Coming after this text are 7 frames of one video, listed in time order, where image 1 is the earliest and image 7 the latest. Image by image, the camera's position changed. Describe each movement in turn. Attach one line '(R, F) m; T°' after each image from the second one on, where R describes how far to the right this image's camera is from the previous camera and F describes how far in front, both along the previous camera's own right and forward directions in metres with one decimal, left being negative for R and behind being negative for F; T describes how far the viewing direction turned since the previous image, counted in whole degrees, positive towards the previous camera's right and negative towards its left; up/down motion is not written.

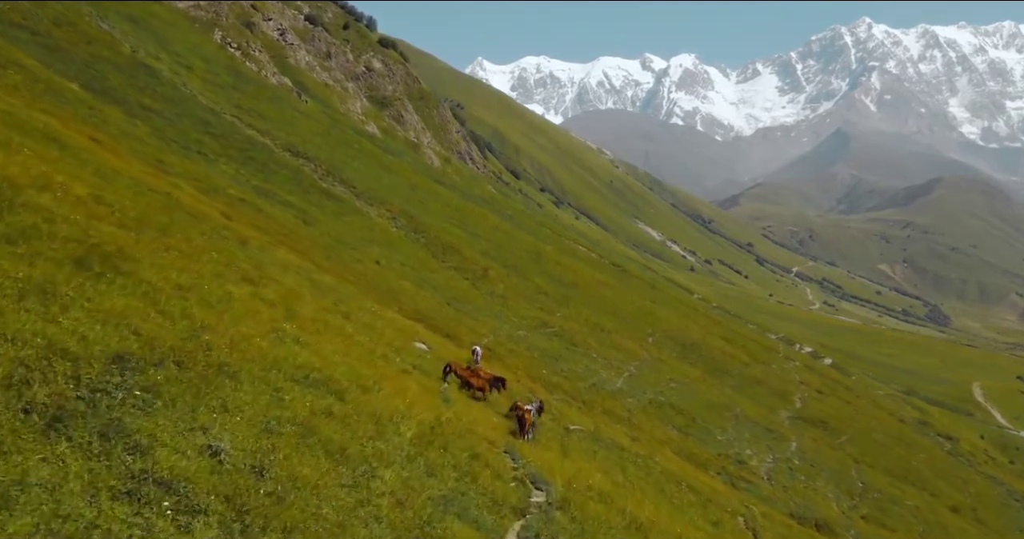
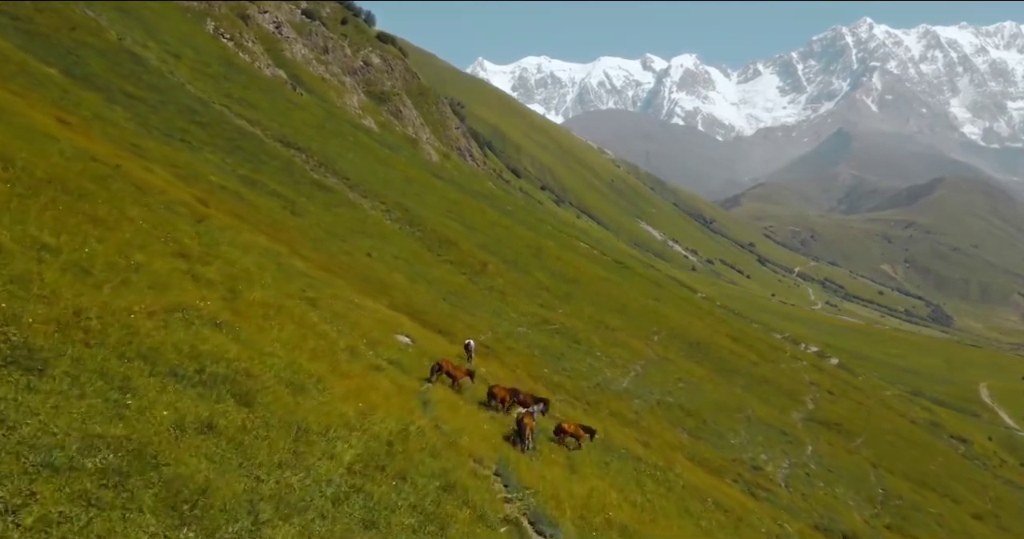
(+0.2, +4.3) m; 0°
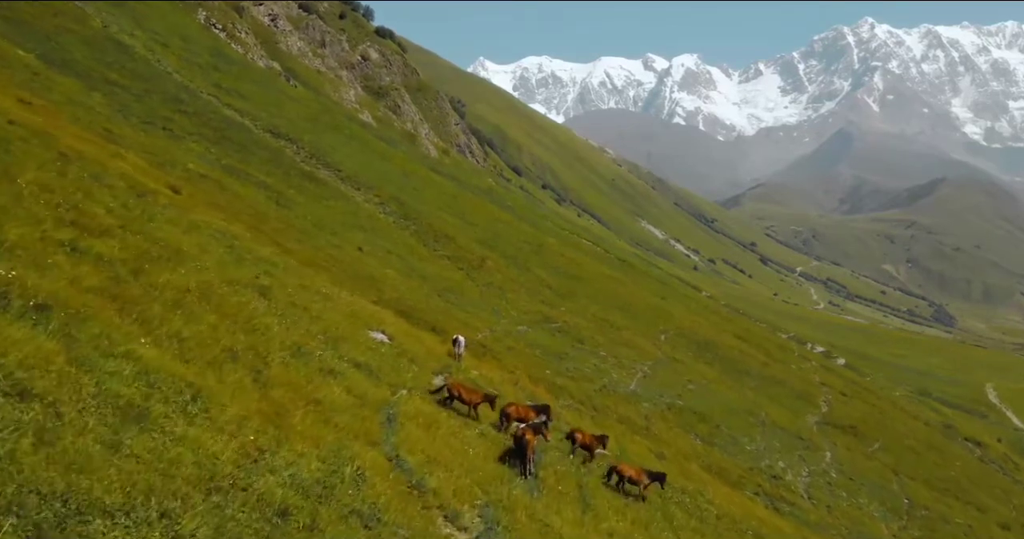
(+0.1, +4.6) m; 0°
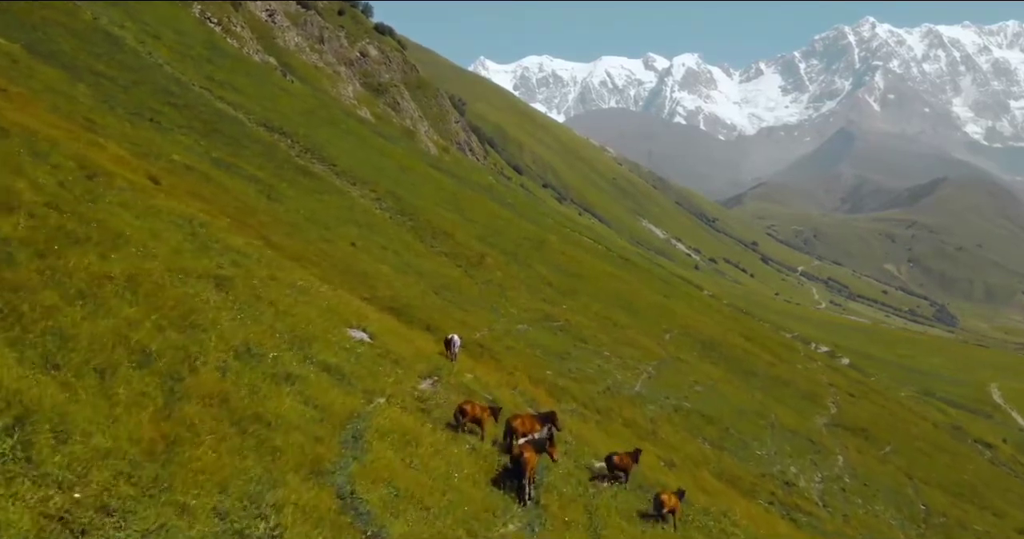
(+0.1, +2.7) m; 0°
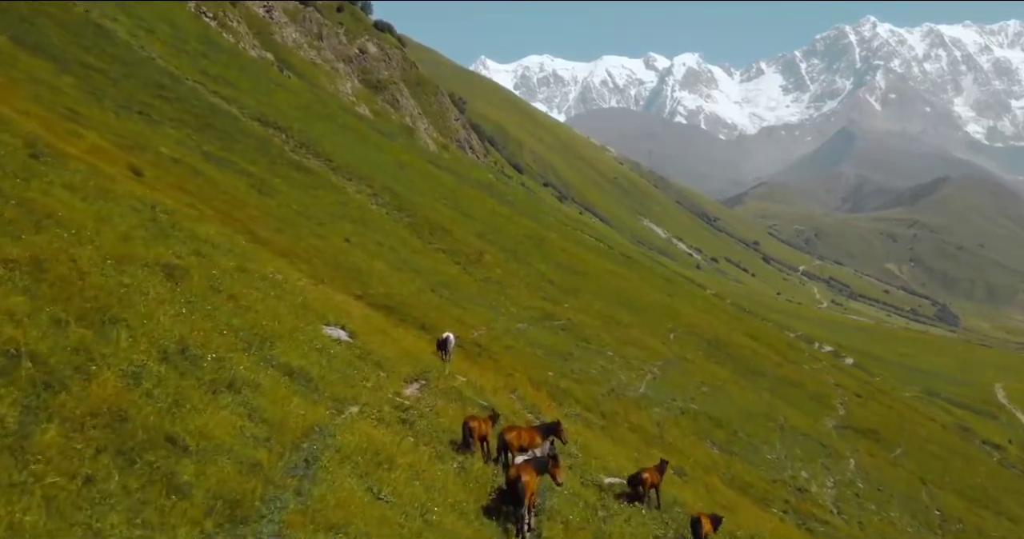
(+0.1, +2.3) m; 0°
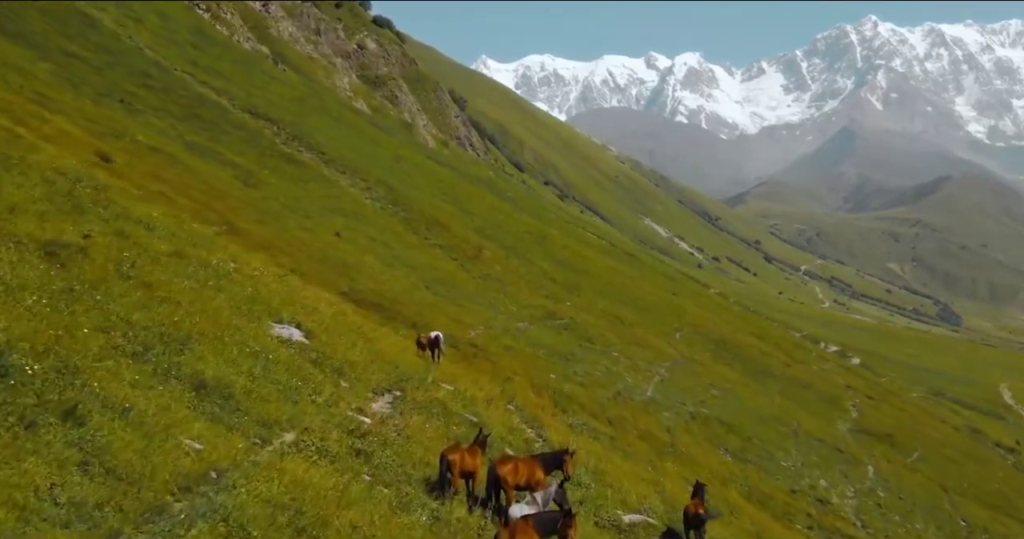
(+0.1, +3.5) m; 0°
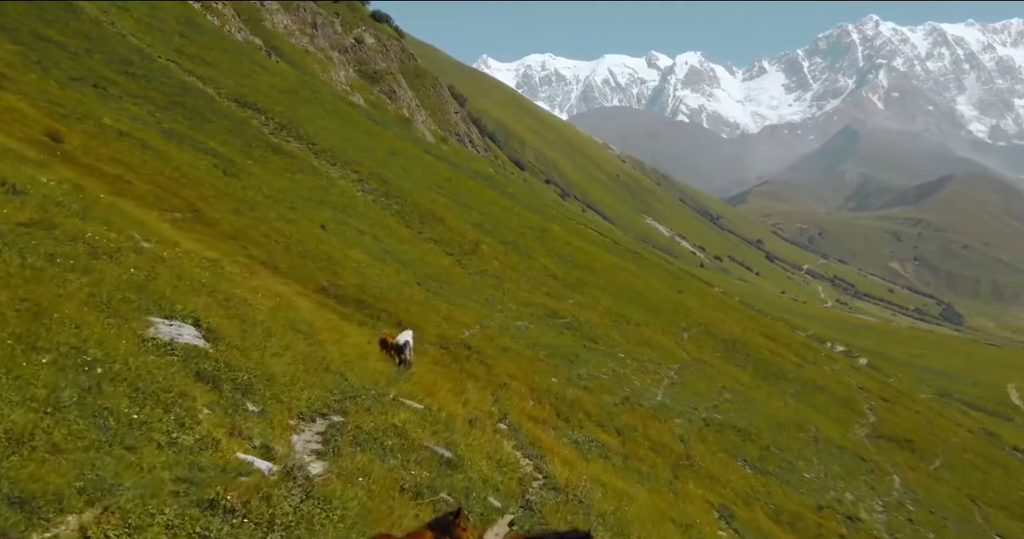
(+0.2, +4.3) m; 0°
